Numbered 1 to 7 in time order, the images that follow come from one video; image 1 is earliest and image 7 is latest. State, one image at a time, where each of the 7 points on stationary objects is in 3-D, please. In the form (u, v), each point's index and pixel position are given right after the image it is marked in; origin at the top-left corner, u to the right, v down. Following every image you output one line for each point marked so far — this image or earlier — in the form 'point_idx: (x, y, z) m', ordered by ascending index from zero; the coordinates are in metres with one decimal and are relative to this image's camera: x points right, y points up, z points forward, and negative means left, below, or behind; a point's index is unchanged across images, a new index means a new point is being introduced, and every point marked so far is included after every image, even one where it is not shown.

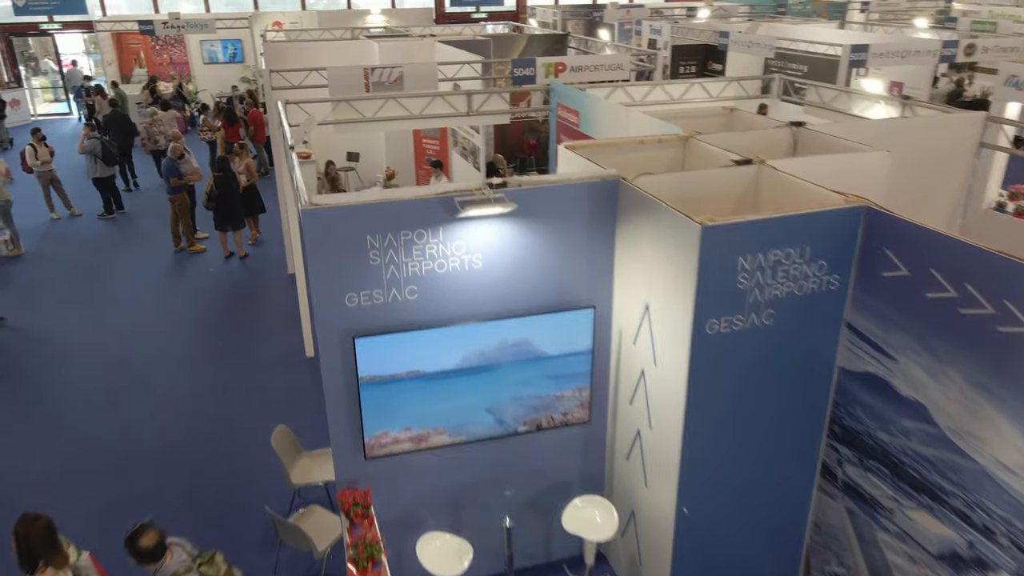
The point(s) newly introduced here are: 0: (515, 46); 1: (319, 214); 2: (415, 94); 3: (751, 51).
0: (0.0, +3.3, +10.2) m
1: (-0.8, +0.3, +2.9) m
2: (-0.7, +1.5, +5.5) m
3: (+3.2, +3.2, +10.0) m
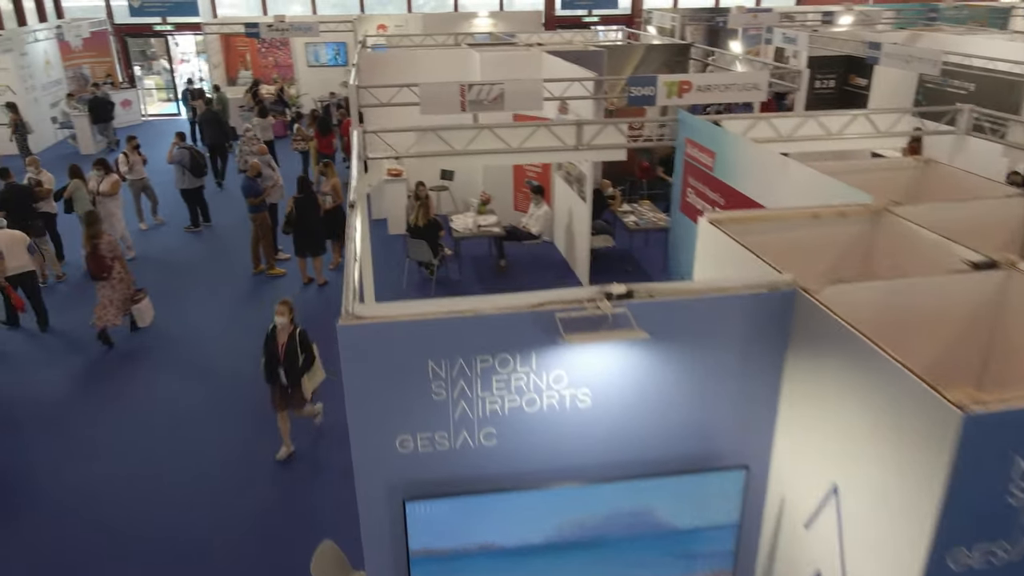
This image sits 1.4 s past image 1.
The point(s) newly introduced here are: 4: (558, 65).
0: (+1.5, +2.9, +9.2) m
1: (-0.4, -0.1, +2.0) m
2: (0.0, +1.0, +4.6) m
3: (+4.6, +2.5, +8.5) m
4: (+0.5, +2.4, +7.9) m
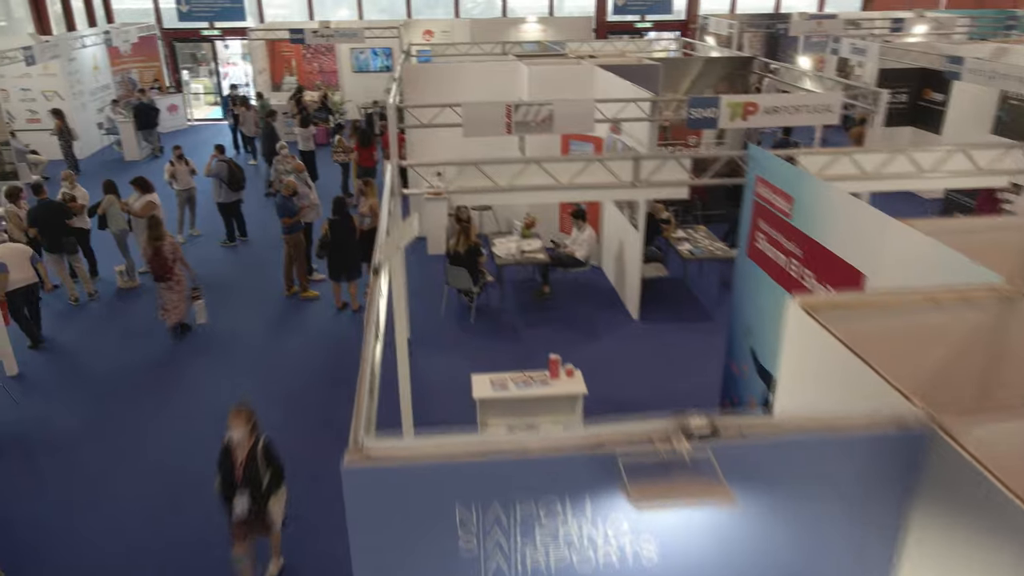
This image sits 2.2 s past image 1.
0: (+2.0, +2.5, +8.6) m
1: (-0.3, -0.4, +1.6) m
2: (+0.3, +0.7, +4.2) m
3: (+5.1, +2.1, +7.8) m
4: (+1.0, +2.1, +7.4) m
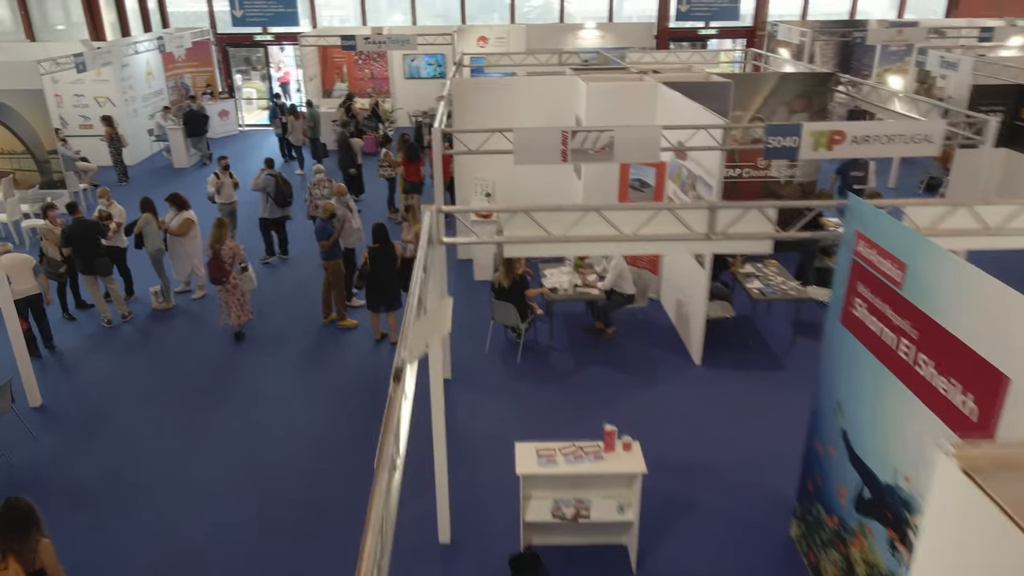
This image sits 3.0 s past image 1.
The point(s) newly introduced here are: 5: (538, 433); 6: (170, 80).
0: (+2.7, +2.1, +7.9) m
1: (-0.2, -0.7, +1.1) m
2: (+0.6, +0.4, +3.6) m
3: (+5.6, +1.7, +6.9) m
4: (+1.5, +1.7, +6.8) m
5: (+0.2, -1.1, +5.5) m
6: (-6.6, +4.1, +14.4) m
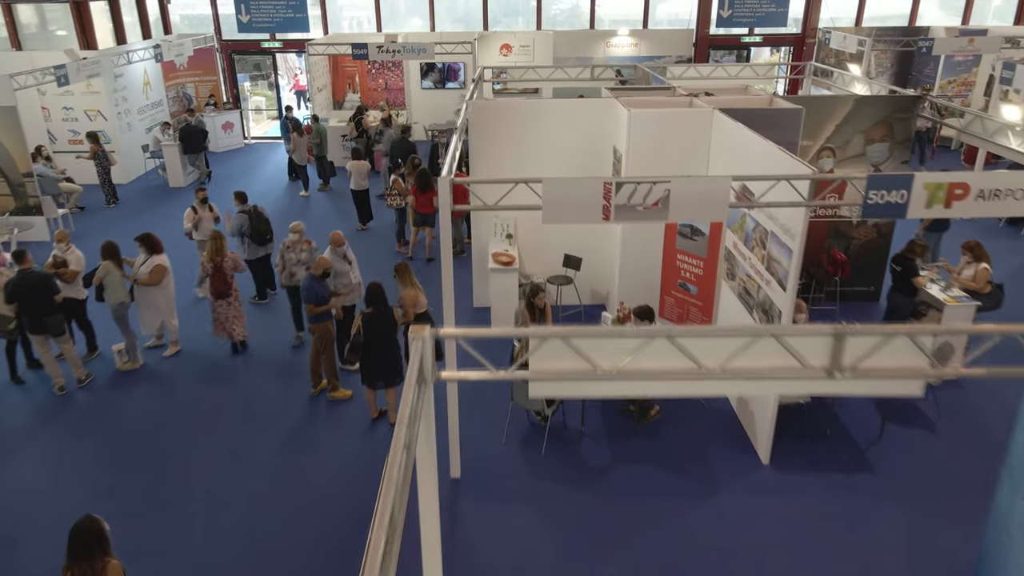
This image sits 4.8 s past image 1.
0: (+2.9, +1.6, +6.7) m
1: (-0.2, -1.2, 0.0) m
2: (+0.7, -0.1, +2.4) m
3: (+5.9, +1.1, +5.6) m
4: (+1.7, +1.2, +5.6) m
5: (+0.3, -1.6, +4.3) m
6: (-6.2, +3.6, +13.4) m
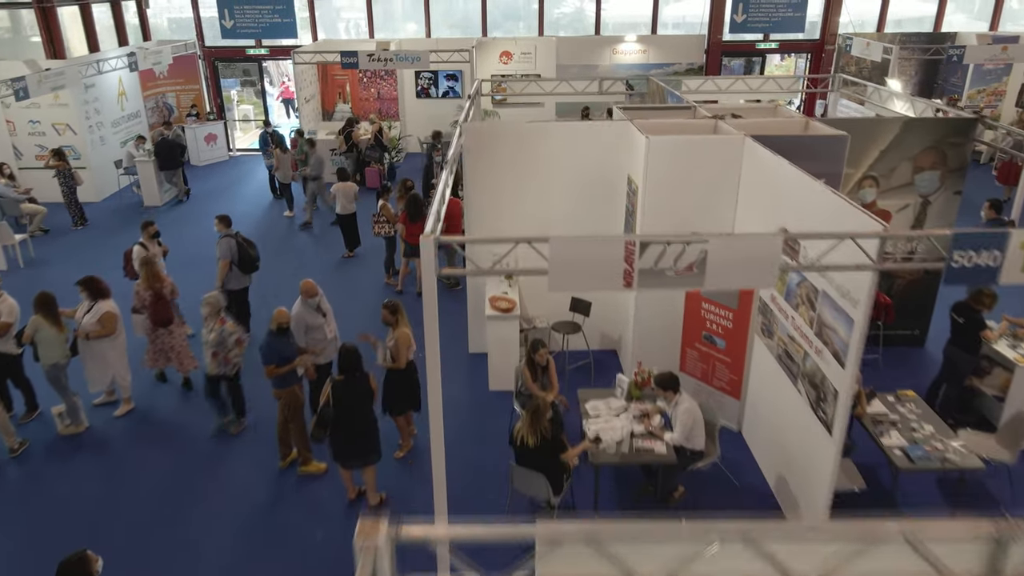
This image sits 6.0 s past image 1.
0: (+2.9, +1.2, +5.9) m
1: (-0.2, -1.6, -0.9) m
2: (+0.7, -0.5, +1.6) m
3: (+5.8, +0.7, +4.8) m
4: (+1.7, +0.8, +4.8) m
5: (+0.3, -2.0, +3.5) m
6: (-6.2, +3.2, +12.6) m
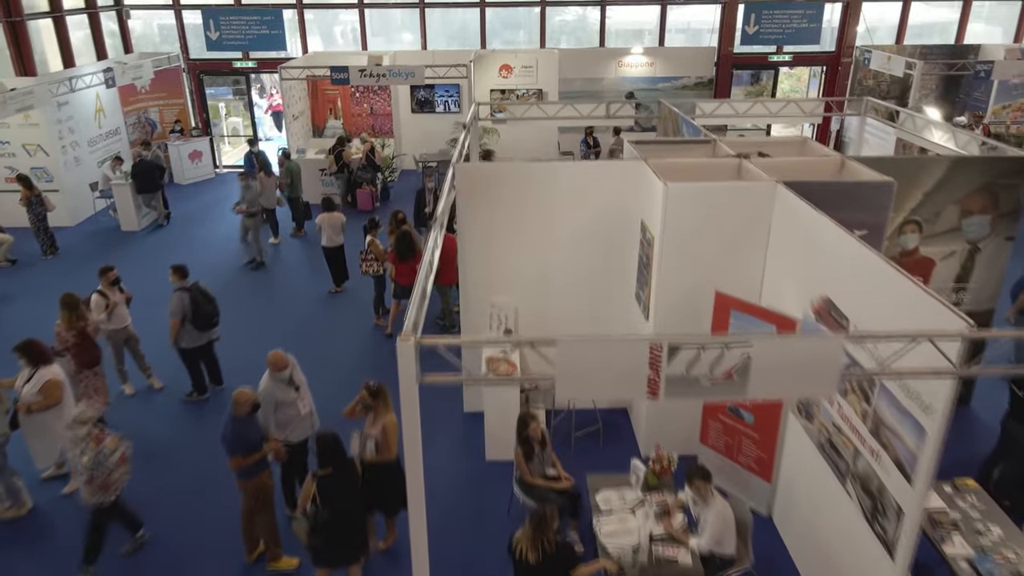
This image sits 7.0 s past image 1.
0: (+2.9, +0.8, +5.2) m
1: (-0.2, -2.1, -1.5) m
2: (+0.7, -0.9, +1.0) m
3: (+5.8, +0.3, +4.1) m
4: (+1.7, +0.3, +4.1) m
5: (+0.3, -2.4, +2.9) m
6: (-6.2, +2.8, +12.0) m
